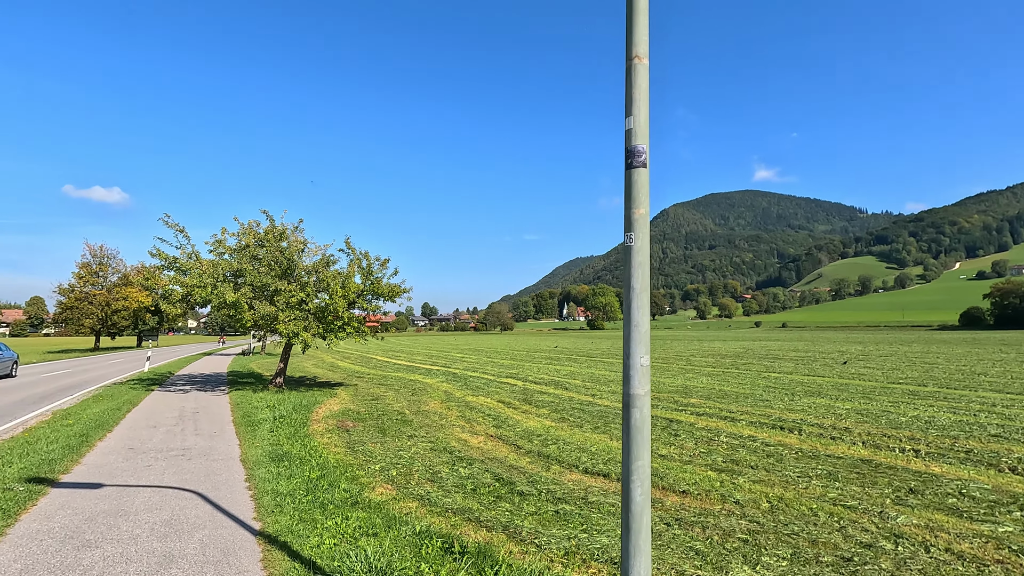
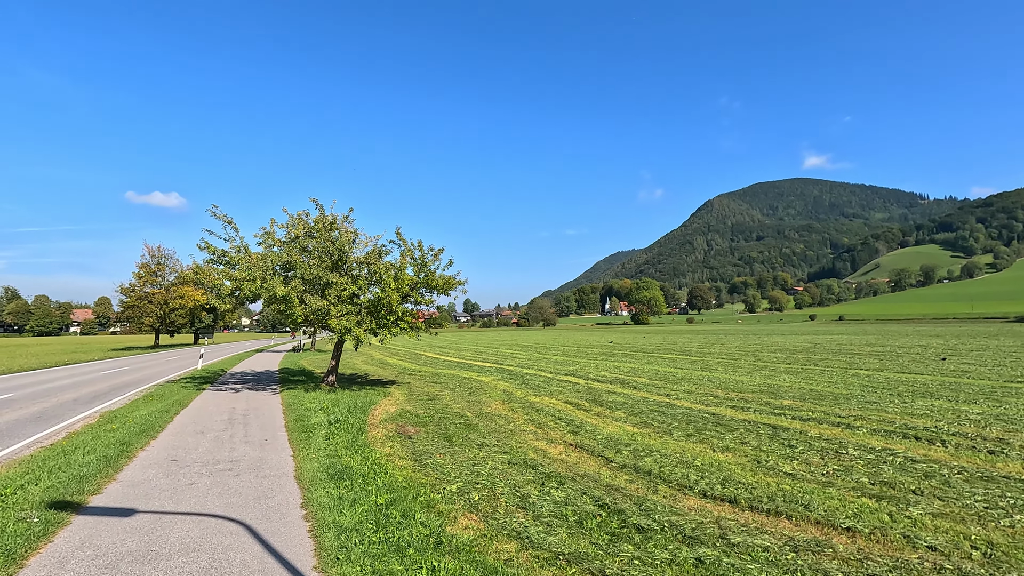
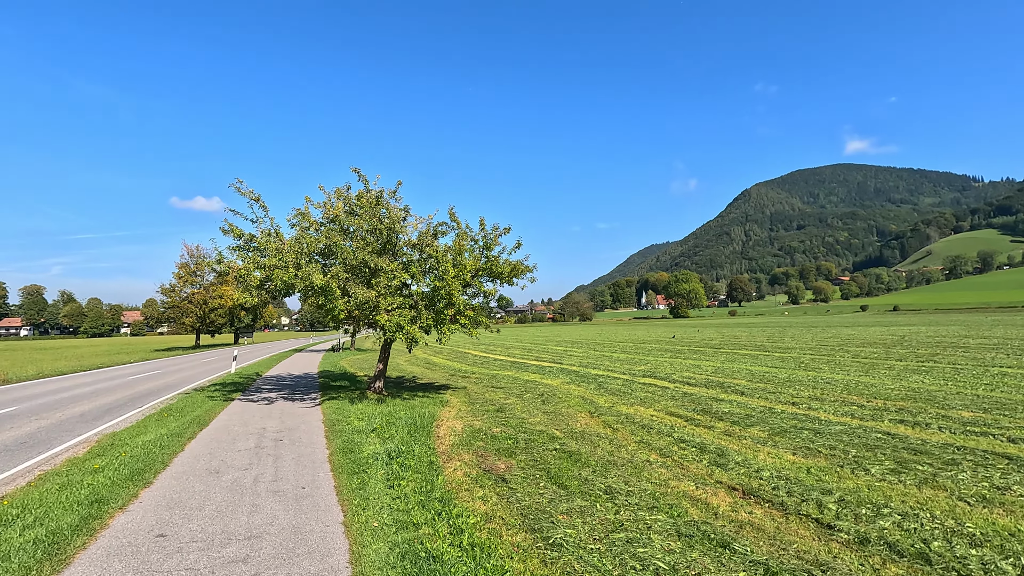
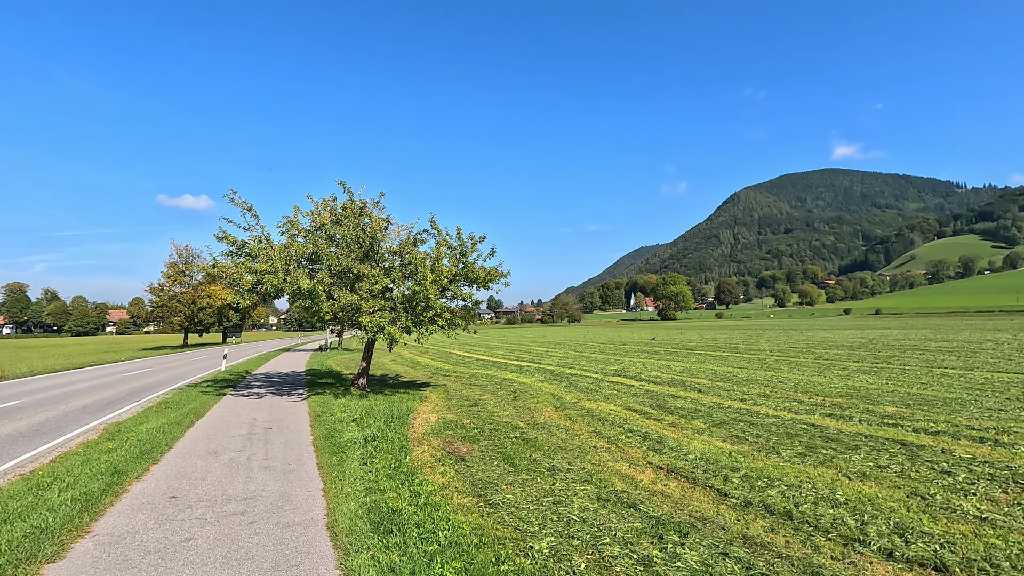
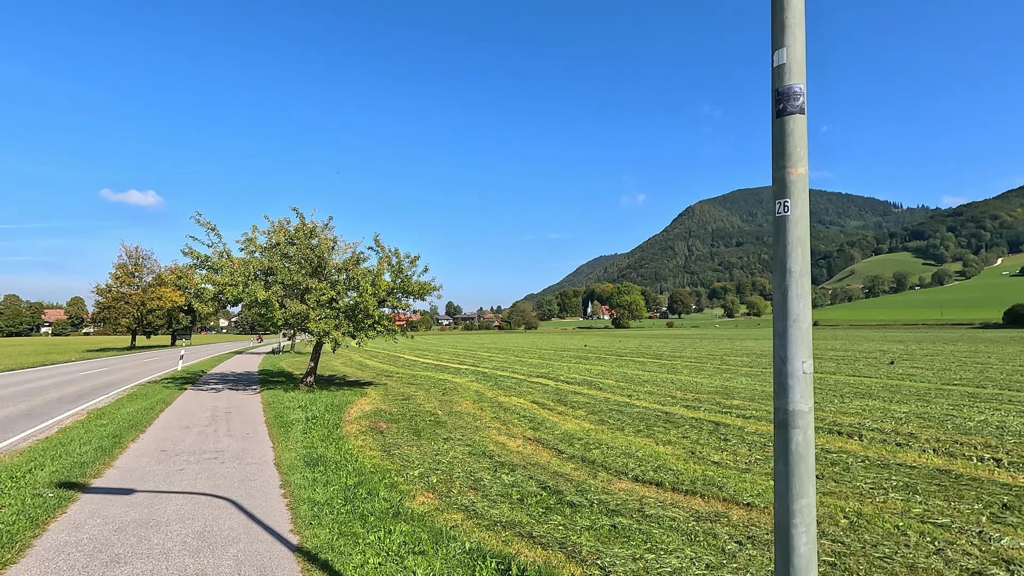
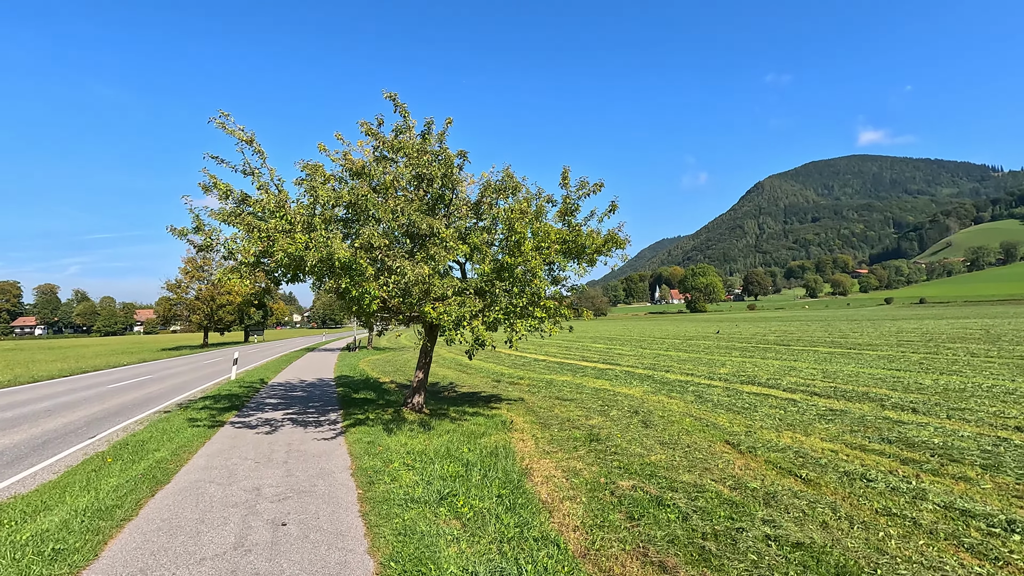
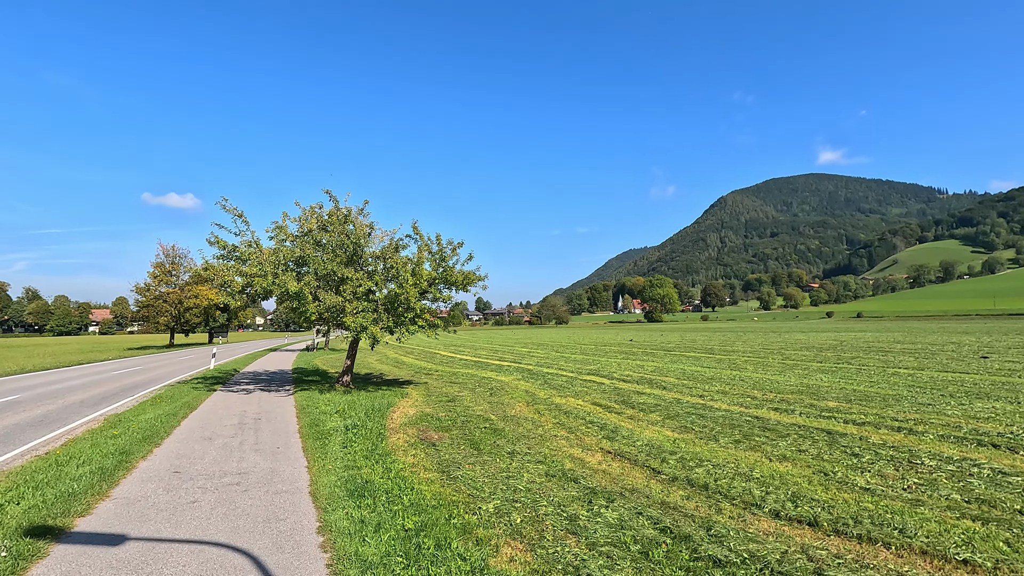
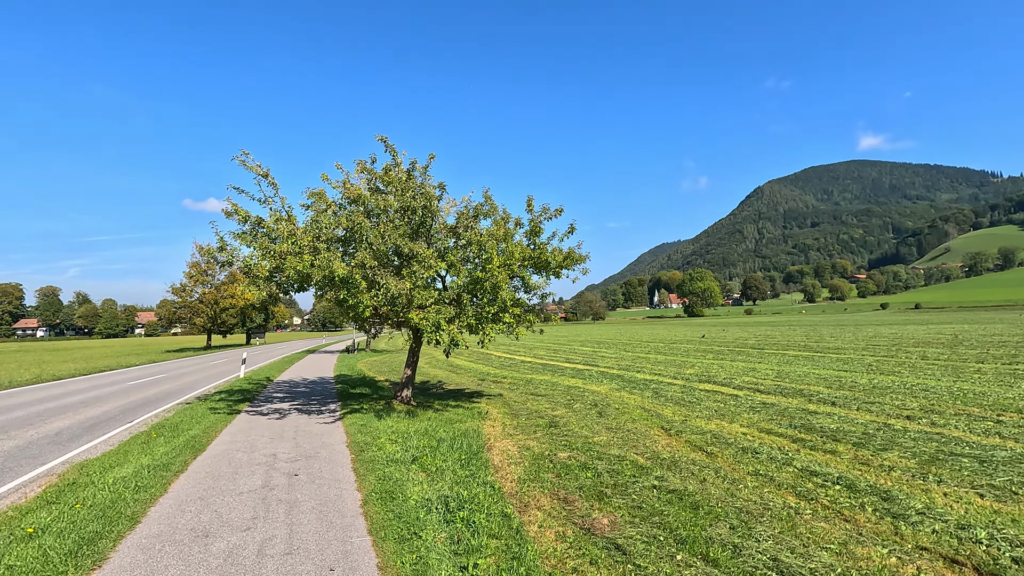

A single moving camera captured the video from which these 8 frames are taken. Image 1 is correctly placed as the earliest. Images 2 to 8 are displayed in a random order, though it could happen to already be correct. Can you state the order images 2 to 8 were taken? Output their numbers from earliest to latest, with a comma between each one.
5, 2, 7, 4, 3, 8, 6
